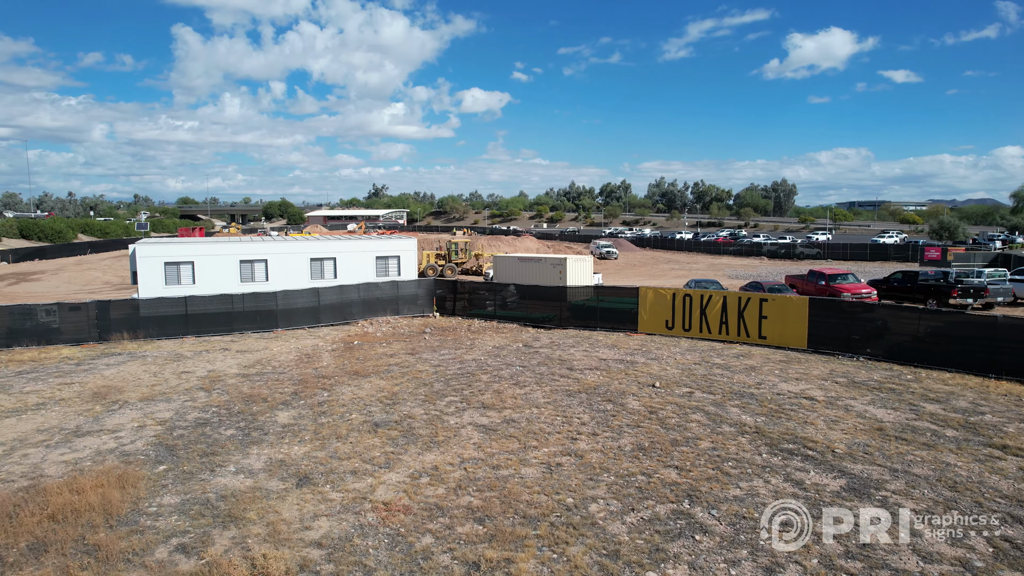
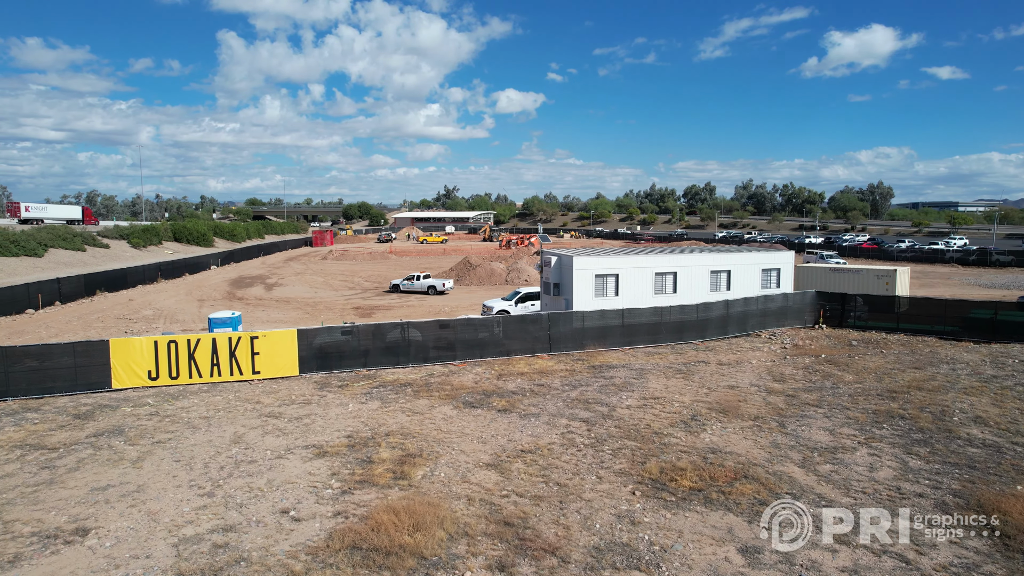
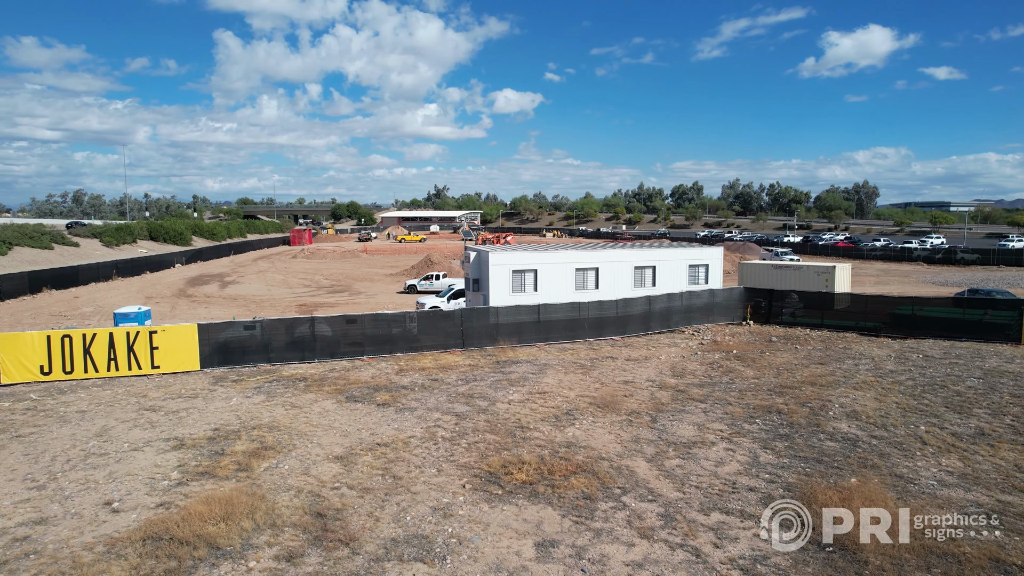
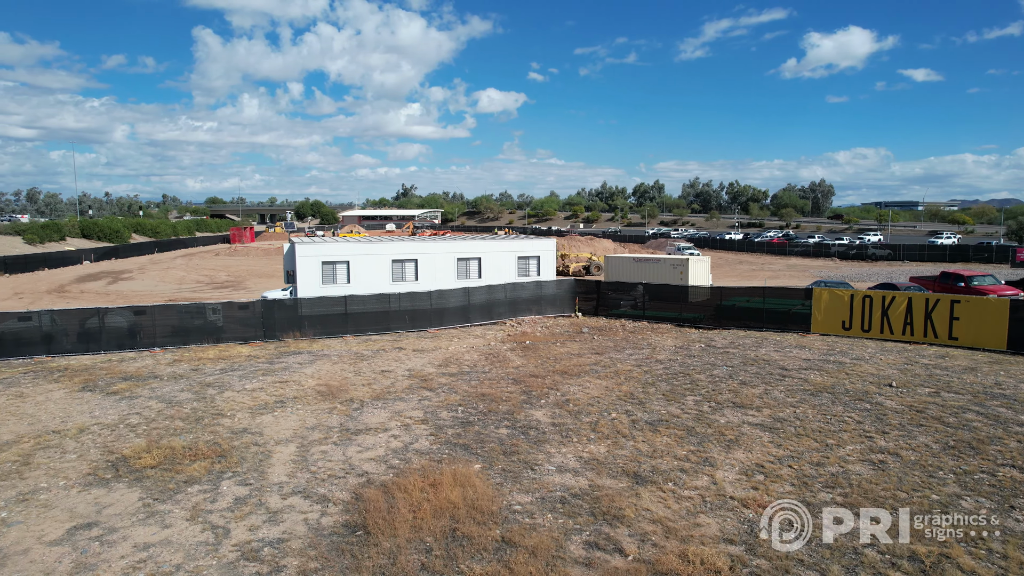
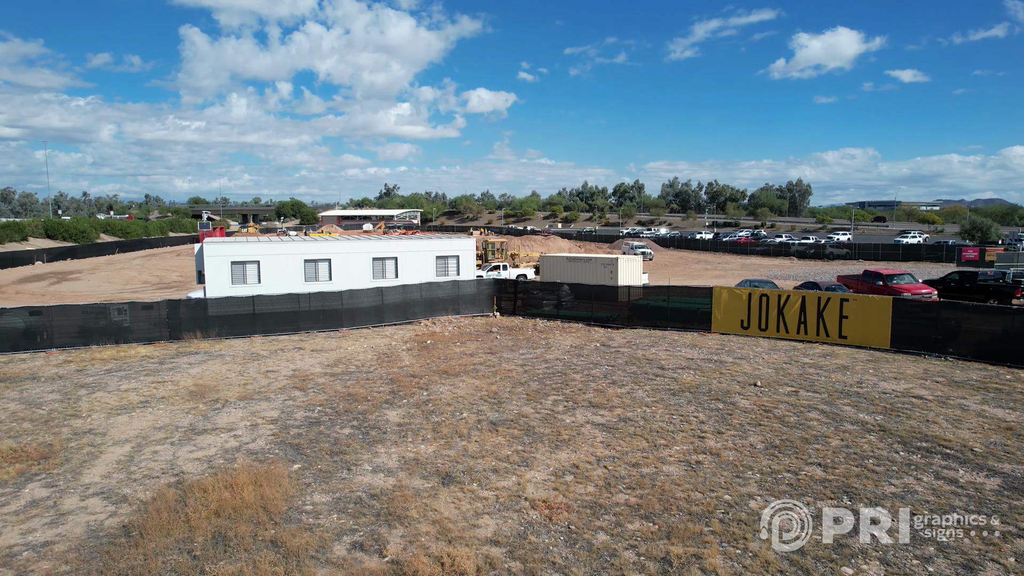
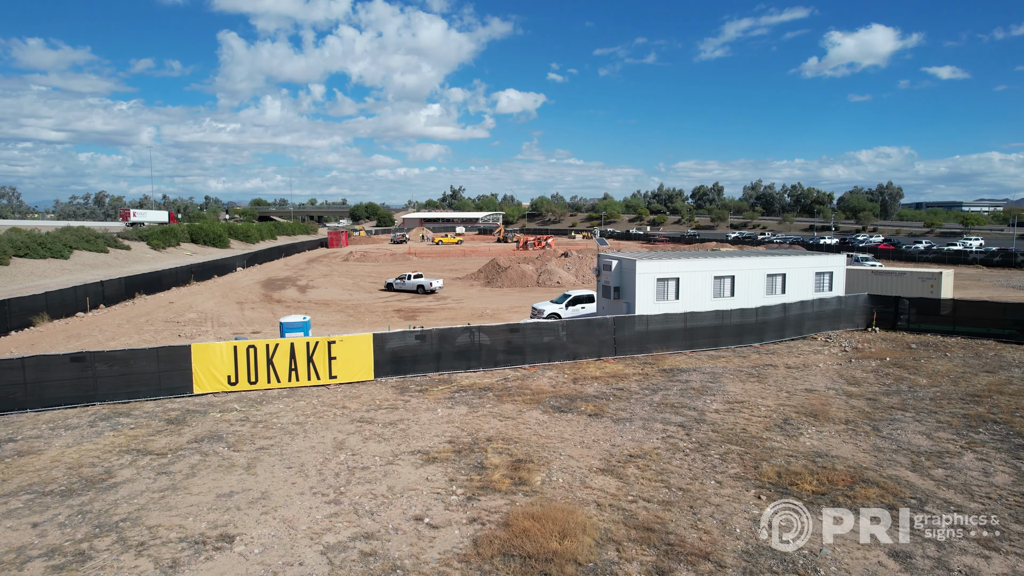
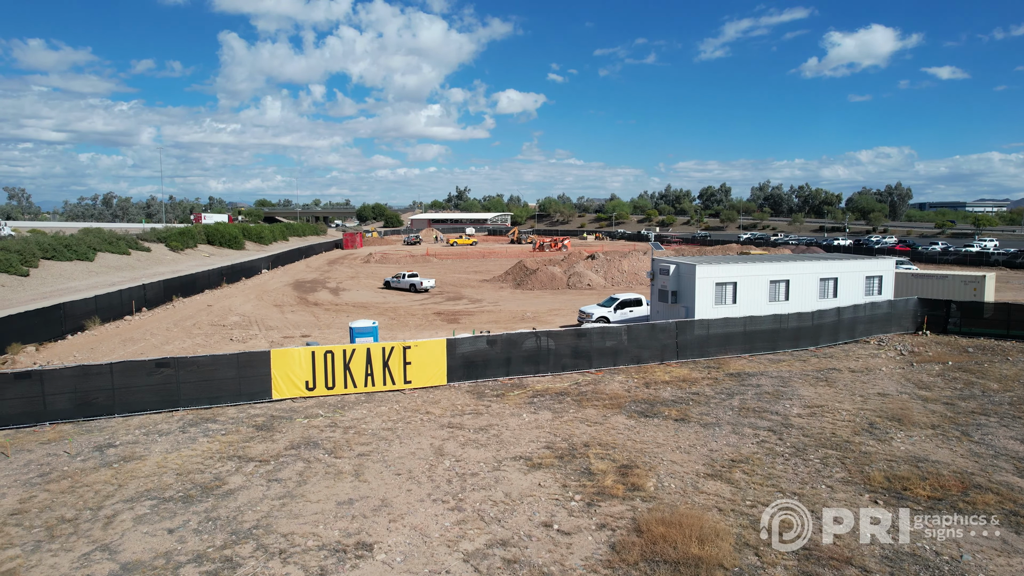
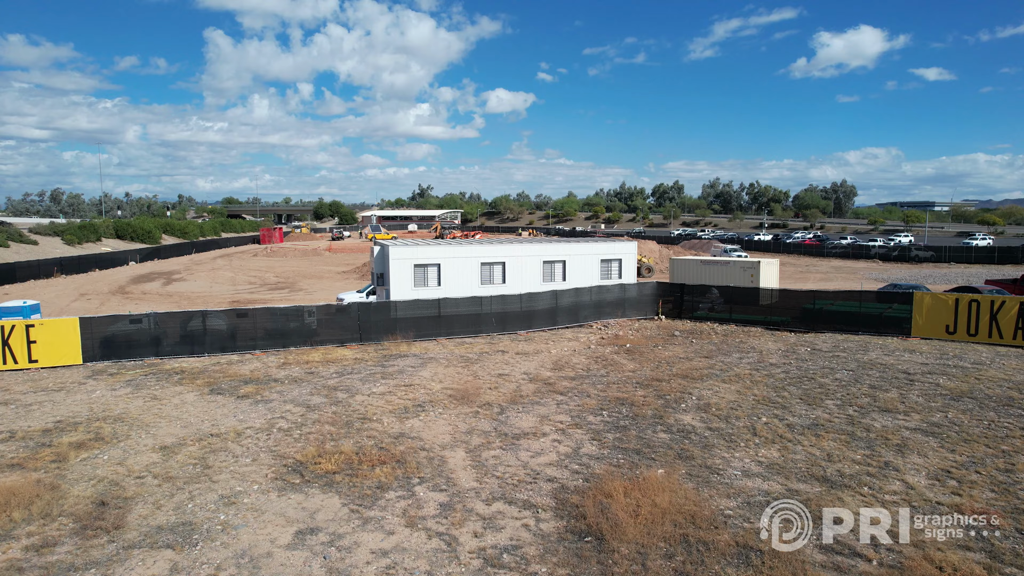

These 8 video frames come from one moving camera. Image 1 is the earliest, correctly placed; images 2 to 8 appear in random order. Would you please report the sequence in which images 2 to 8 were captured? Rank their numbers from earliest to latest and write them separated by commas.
5, 4, 8, 3, 2, 6, 7
